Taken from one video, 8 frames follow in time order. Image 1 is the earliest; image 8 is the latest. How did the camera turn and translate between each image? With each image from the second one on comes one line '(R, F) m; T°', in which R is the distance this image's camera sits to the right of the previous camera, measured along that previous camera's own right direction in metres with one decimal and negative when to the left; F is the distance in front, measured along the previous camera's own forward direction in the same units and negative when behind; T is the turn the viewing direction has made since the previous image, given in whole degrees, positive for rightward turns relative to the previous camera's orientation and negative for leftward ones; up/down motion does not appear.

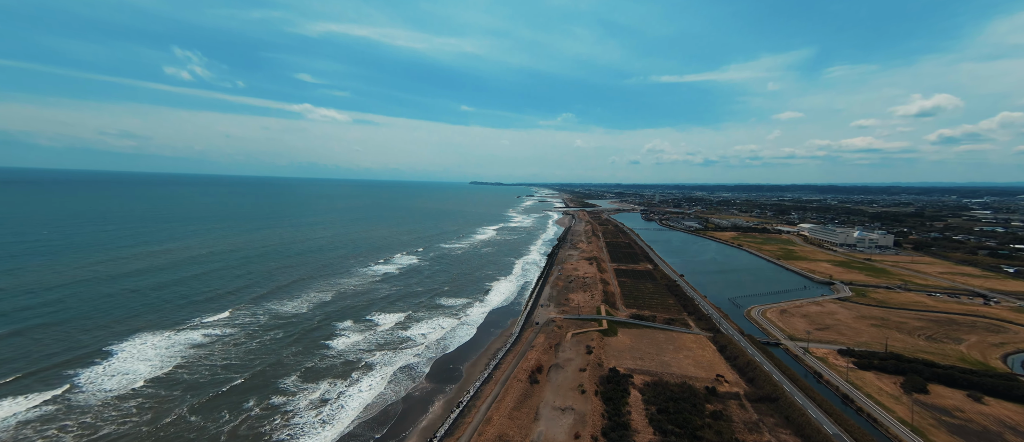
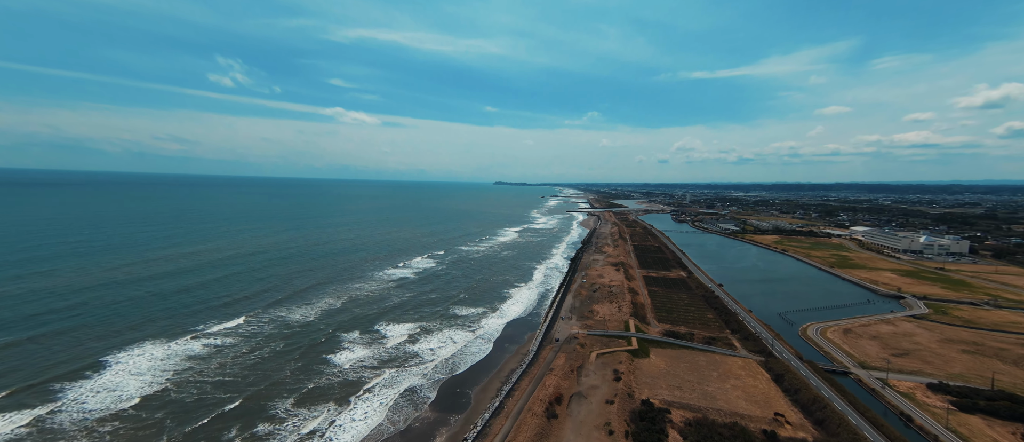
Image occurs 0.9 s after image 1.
(+0.3, +2.2) m; -4°
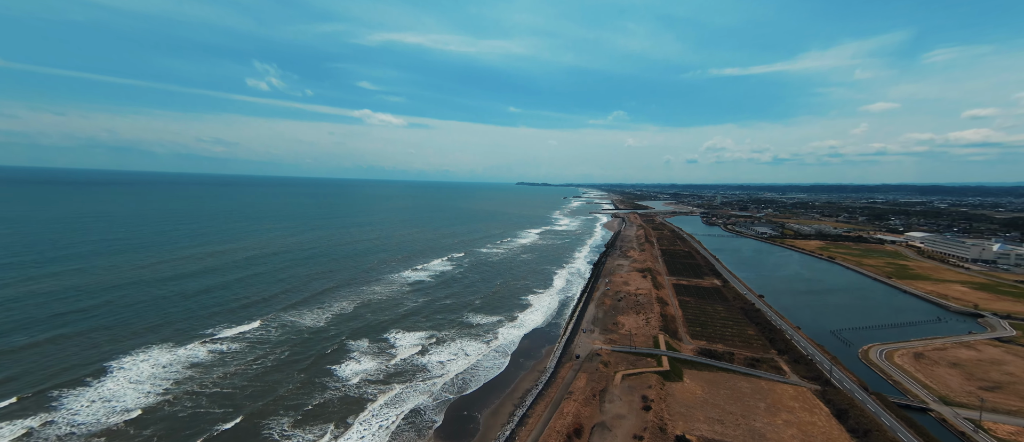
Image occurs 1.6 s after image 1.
(+0.3, +1.6) m; -4°
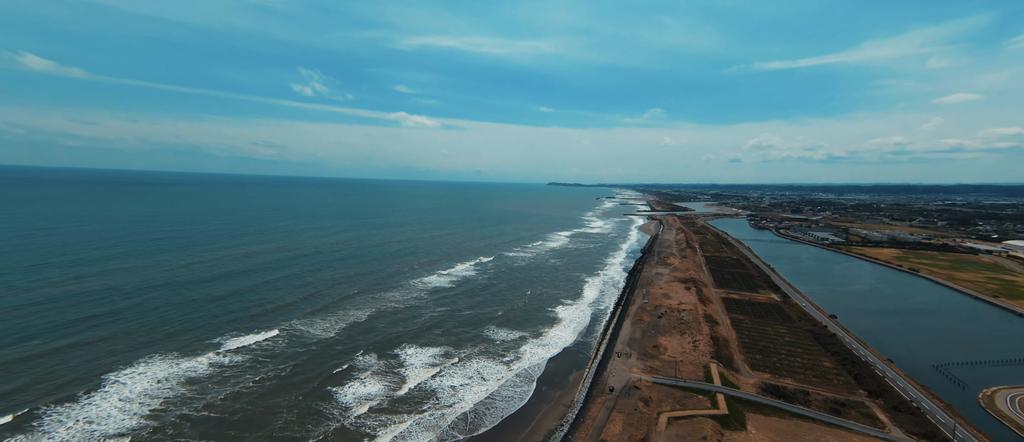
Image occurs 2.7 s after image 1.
(+0.3, +2.5) m; -5°
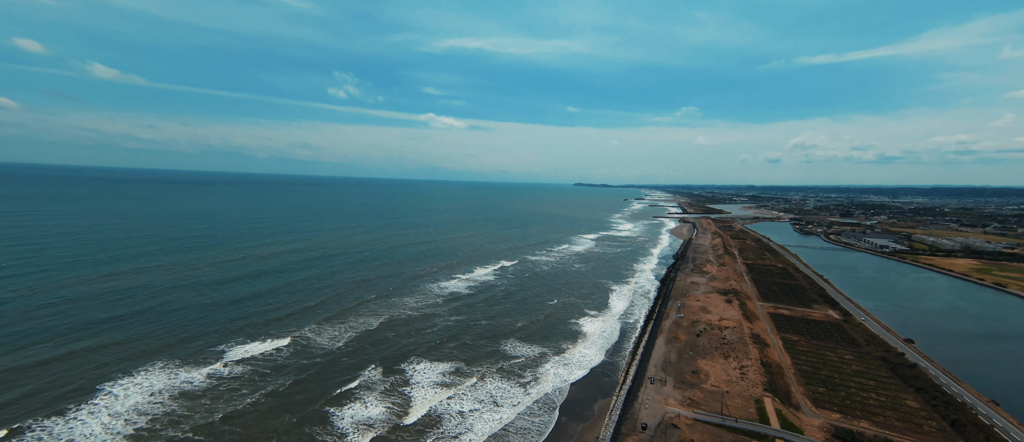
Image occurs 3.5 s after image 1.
(+0.3, +2.0) m; -4°
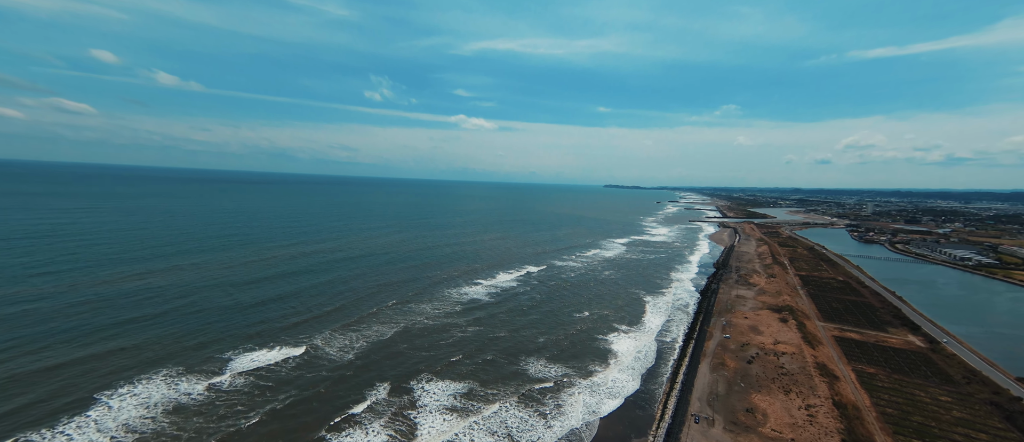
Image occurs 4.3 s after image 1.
(+0.3, +2.0) m; -5°
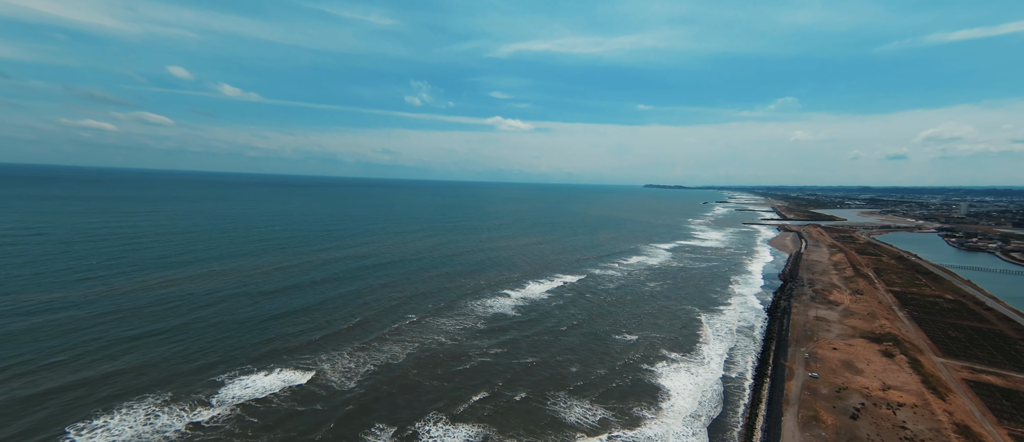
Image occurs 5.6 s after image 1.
(+0.3, +3.2) m; -6°
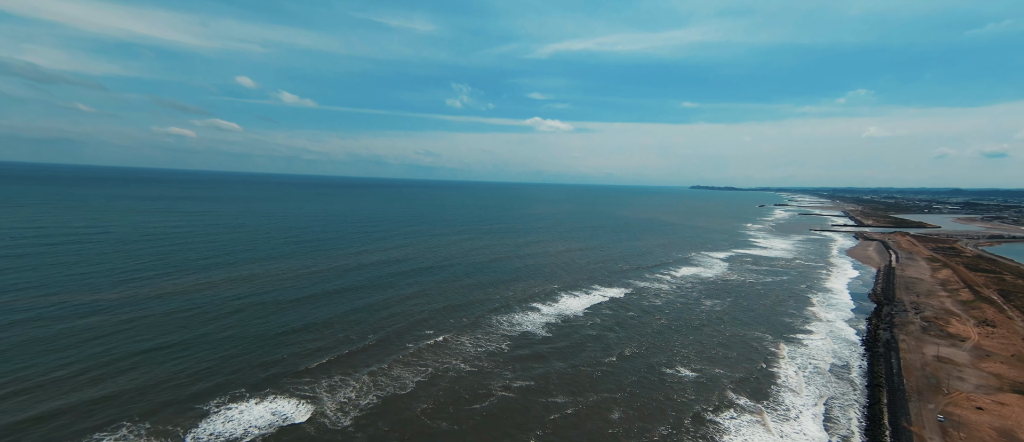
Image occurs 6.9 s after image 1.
(+0.2, +3.2) m; -6°
